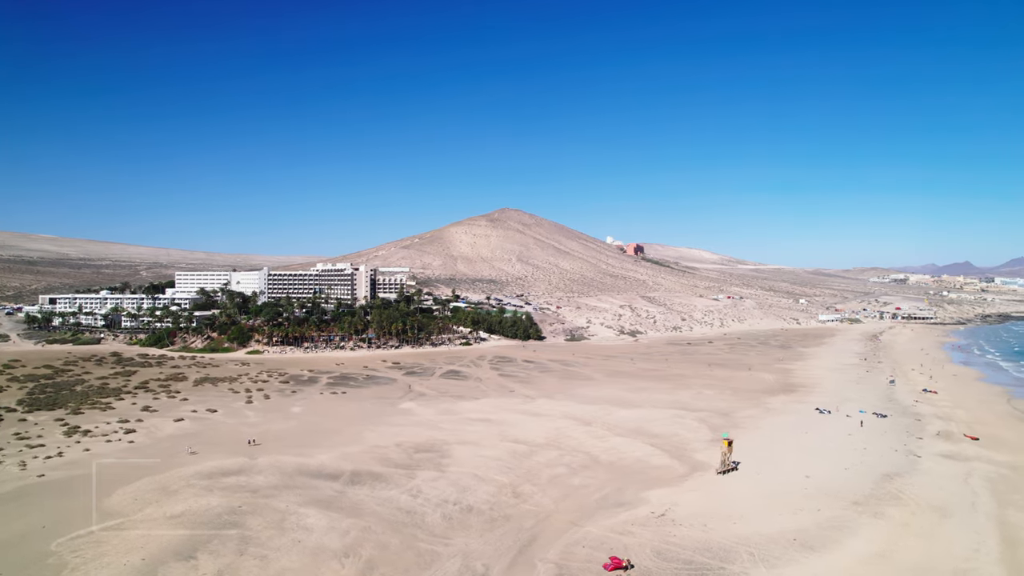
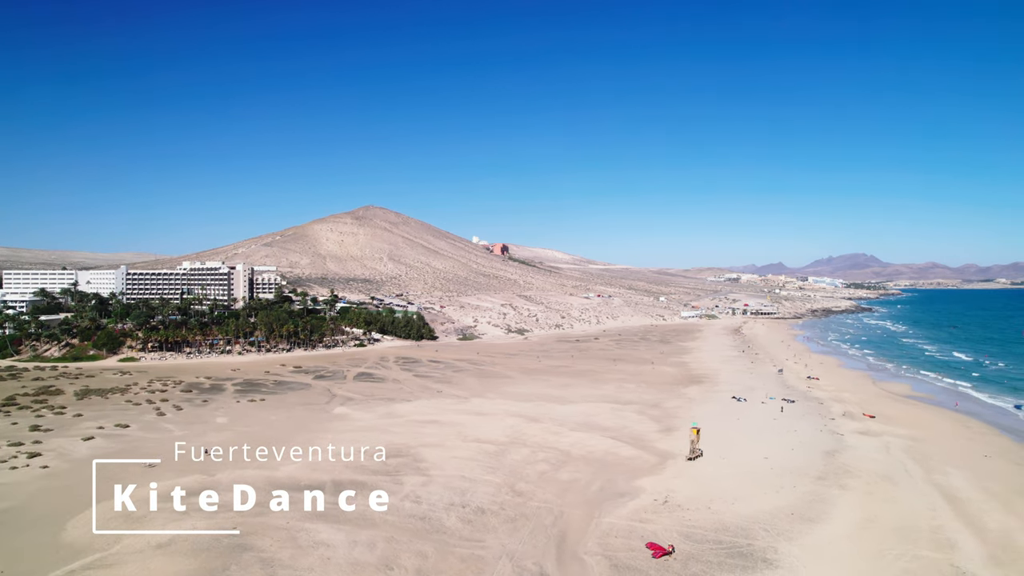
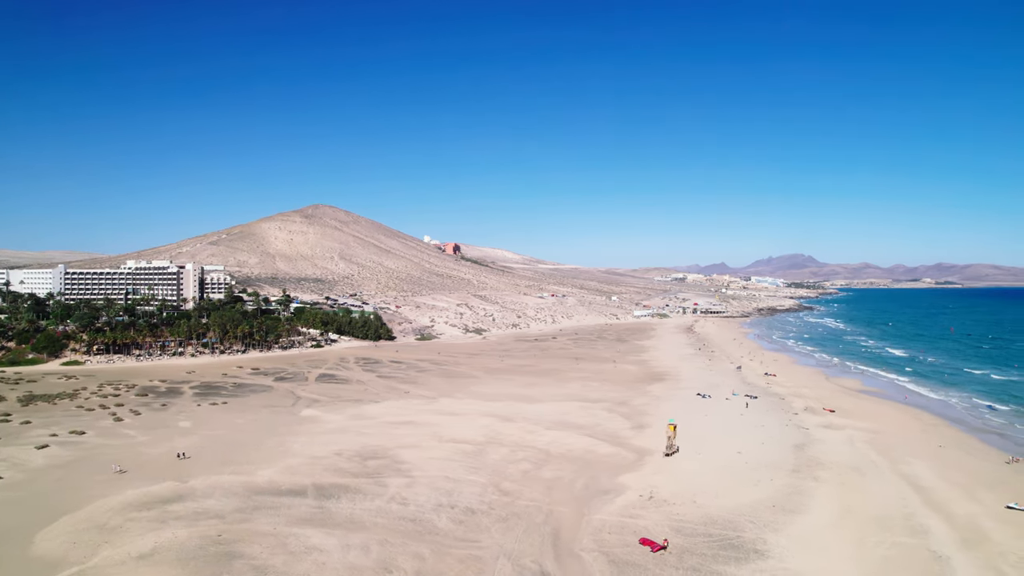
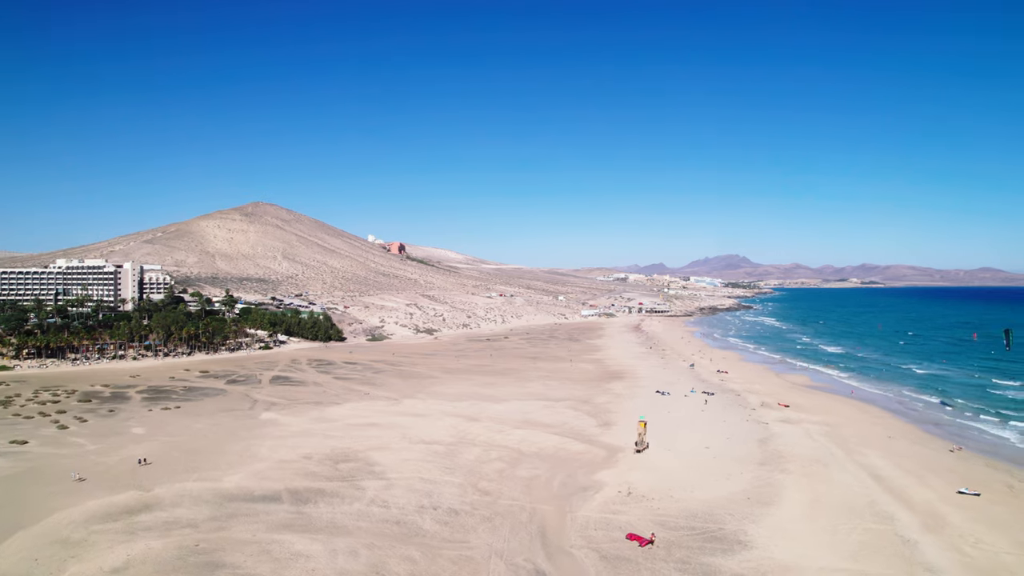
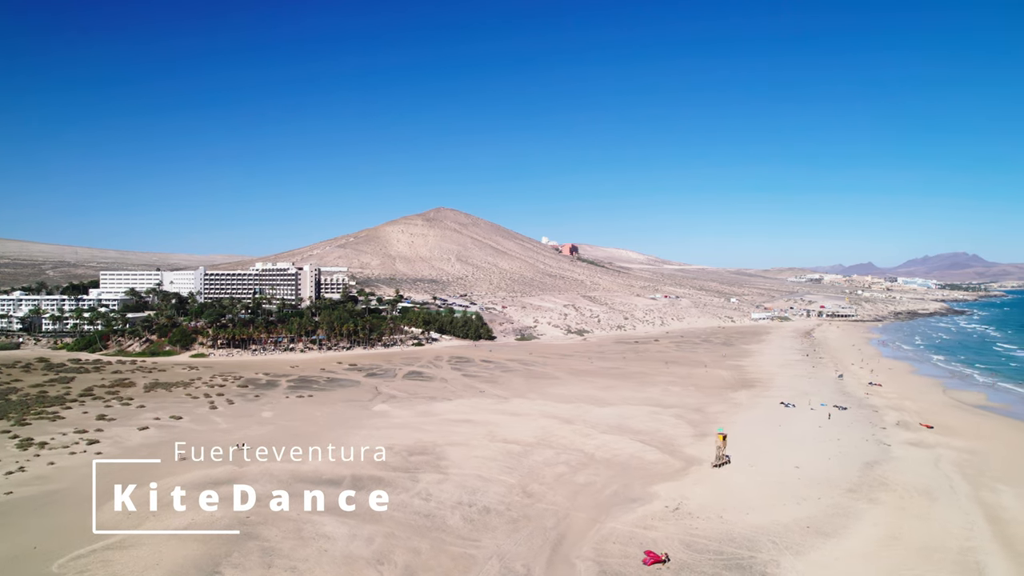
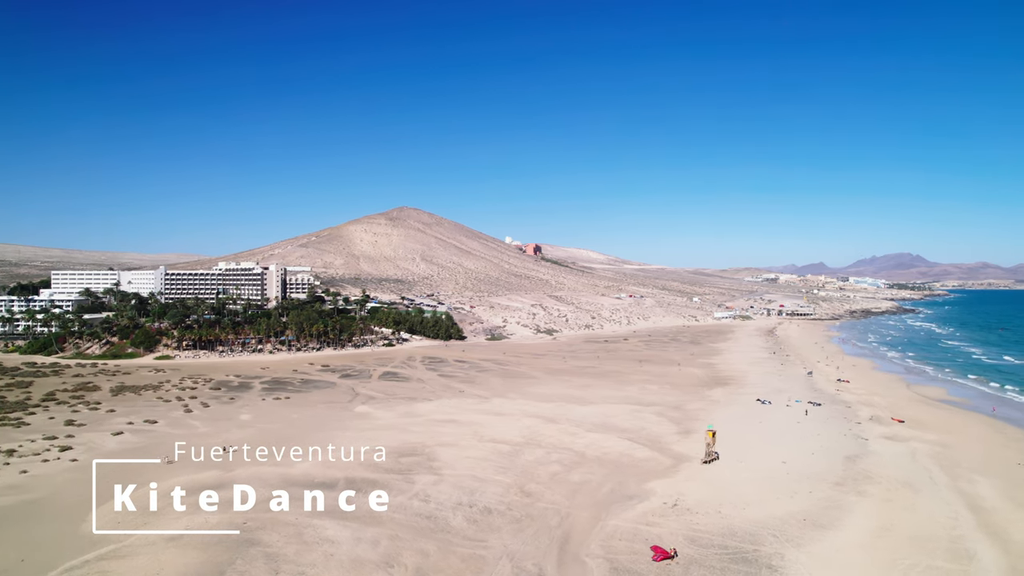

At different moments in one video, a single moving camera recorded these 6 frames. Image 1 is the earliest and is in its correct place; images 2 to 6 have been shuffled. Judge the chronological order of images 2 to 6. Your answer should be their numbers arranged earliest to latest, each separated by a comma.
5, 6, 2, 3, 4
